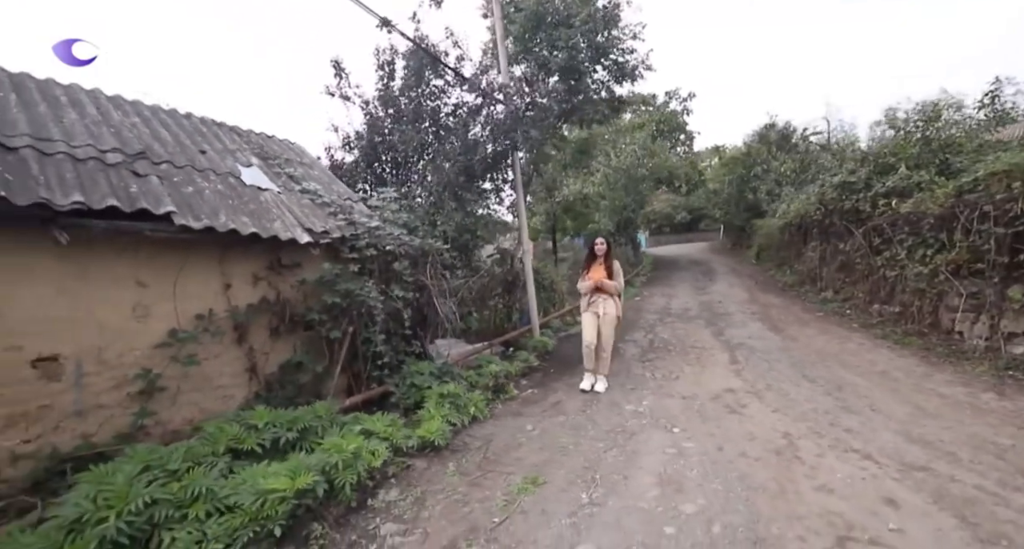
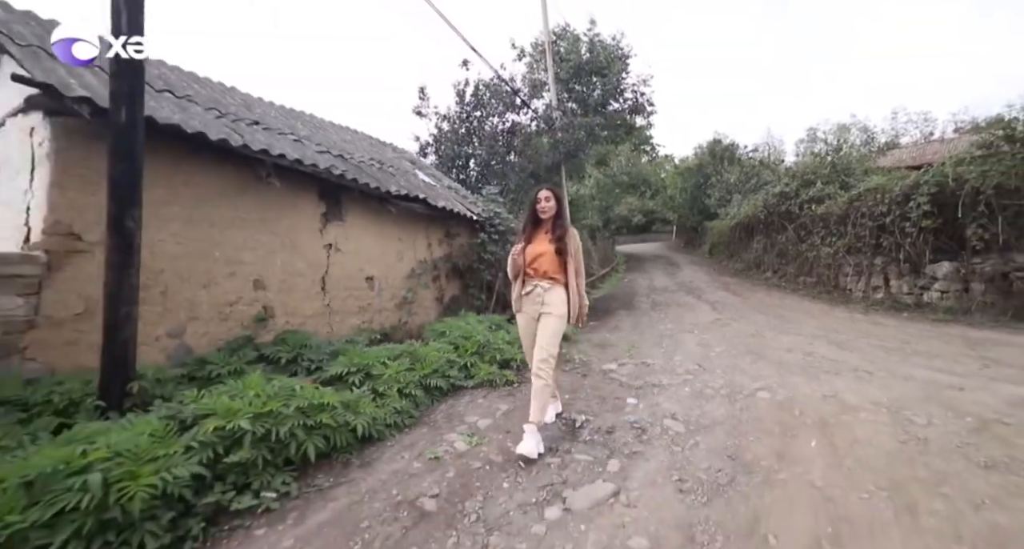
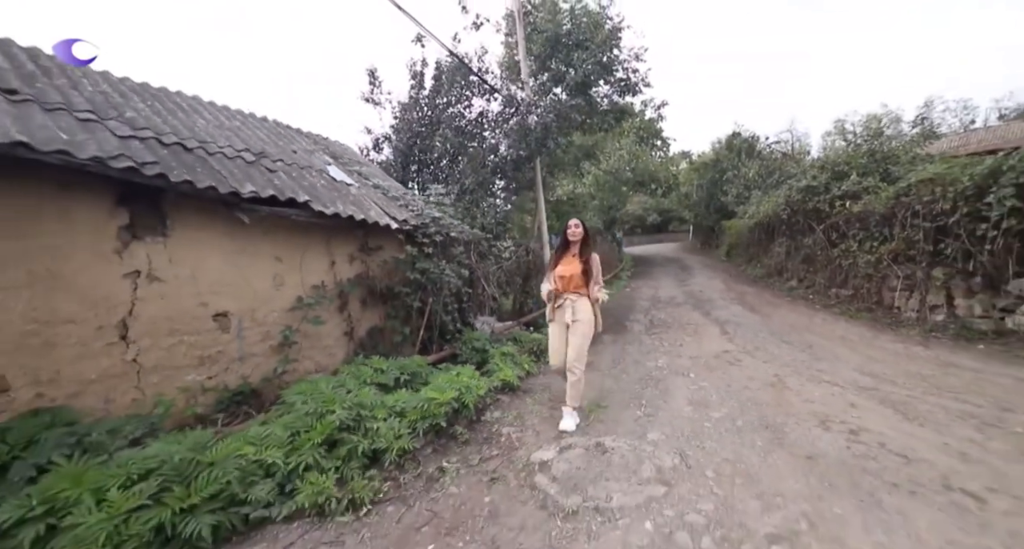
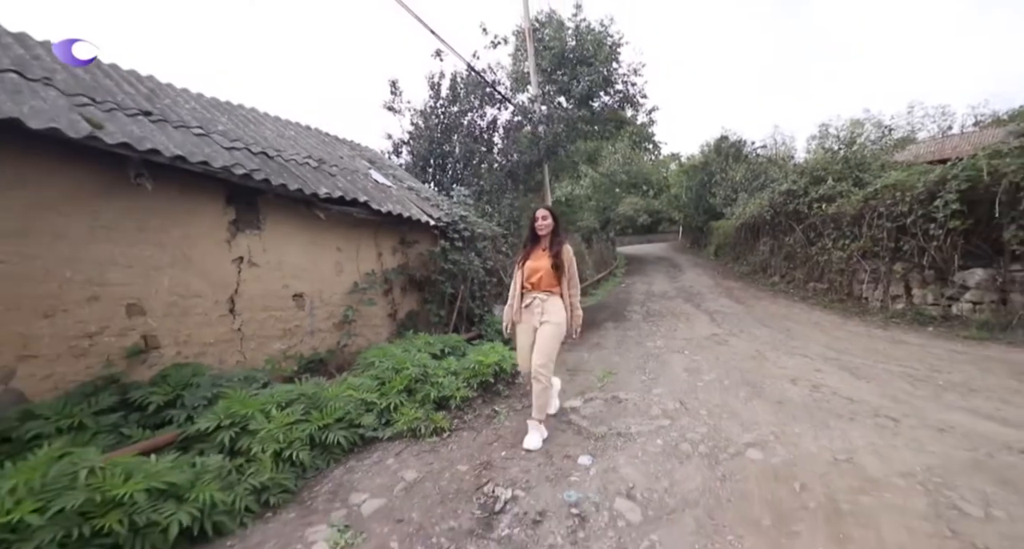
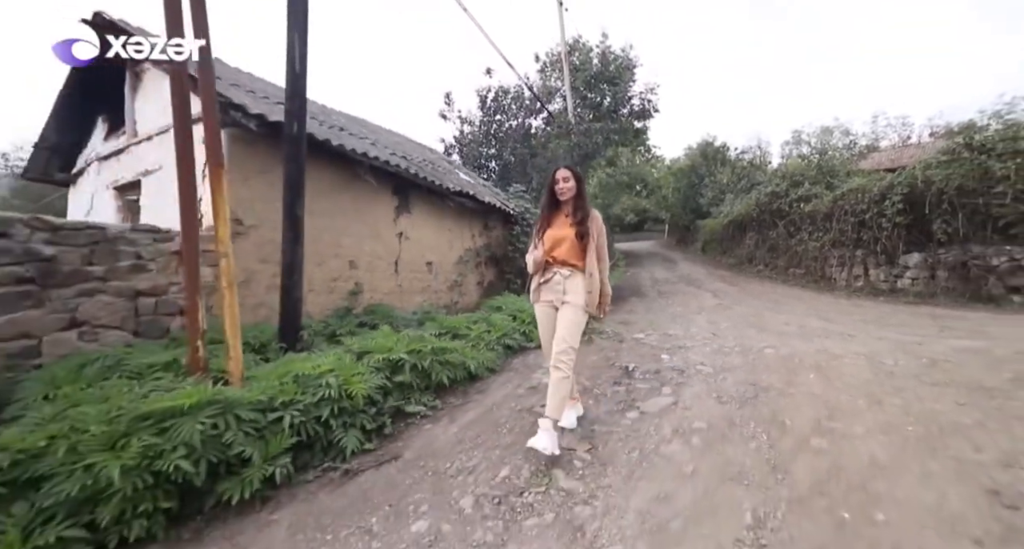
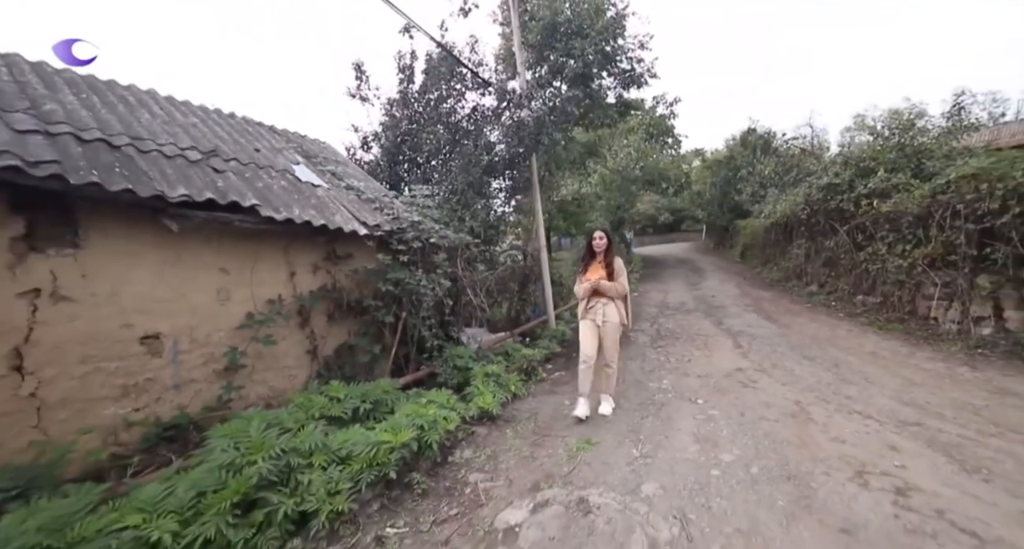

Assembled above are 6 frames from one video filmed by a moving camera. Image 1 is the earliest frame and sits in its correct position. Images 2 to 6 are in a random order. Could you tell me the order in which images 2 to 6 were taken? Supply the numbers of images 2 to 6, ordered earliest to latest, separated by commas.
6, 3, 4, 2, 5
